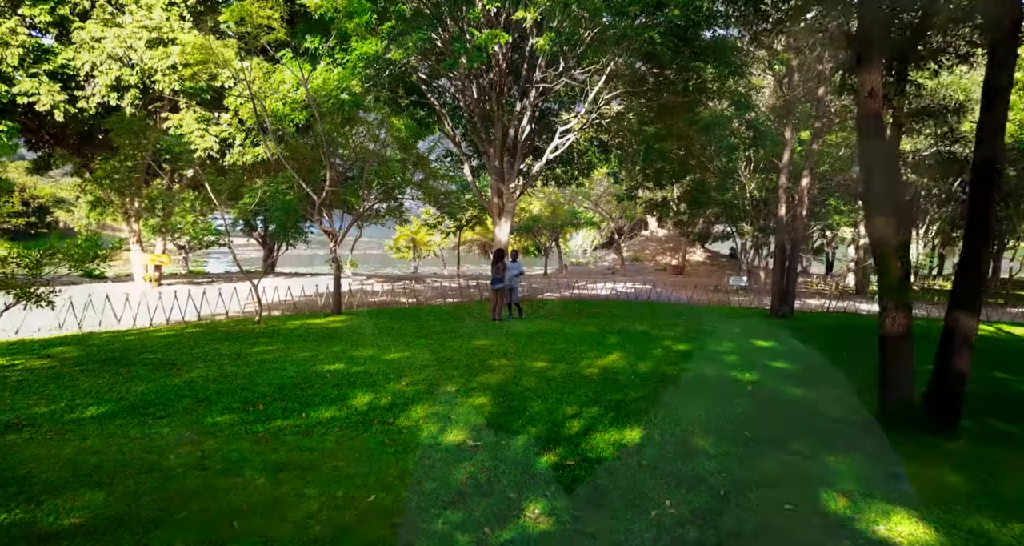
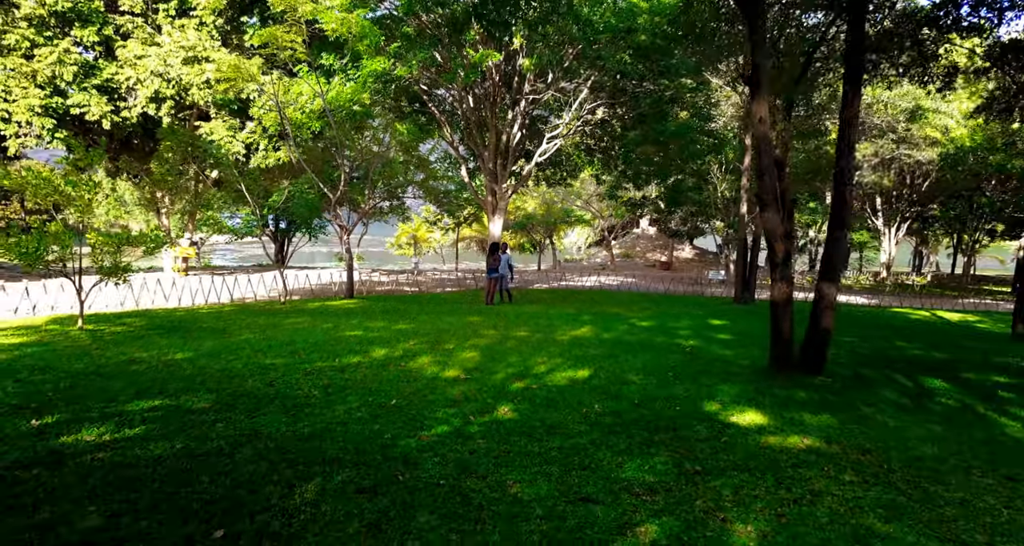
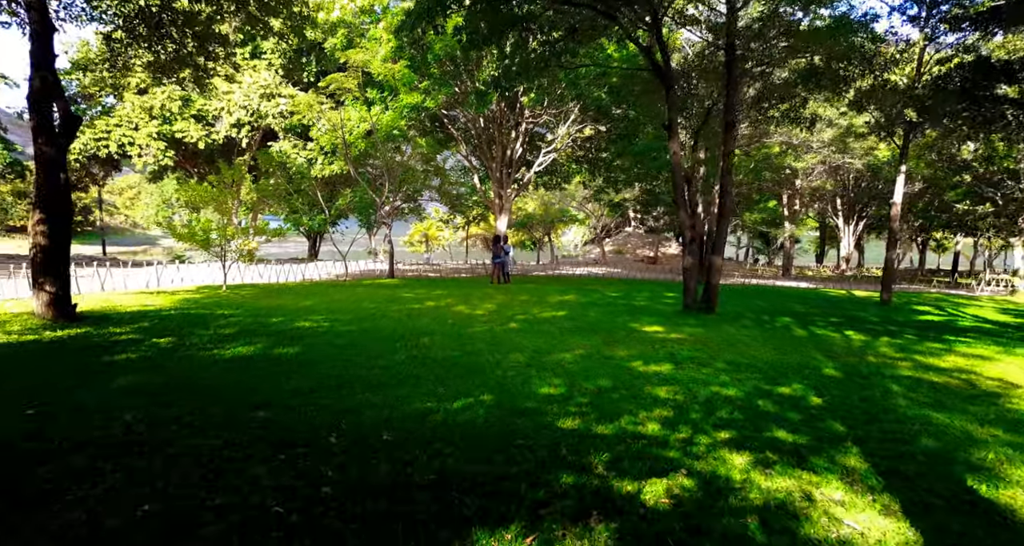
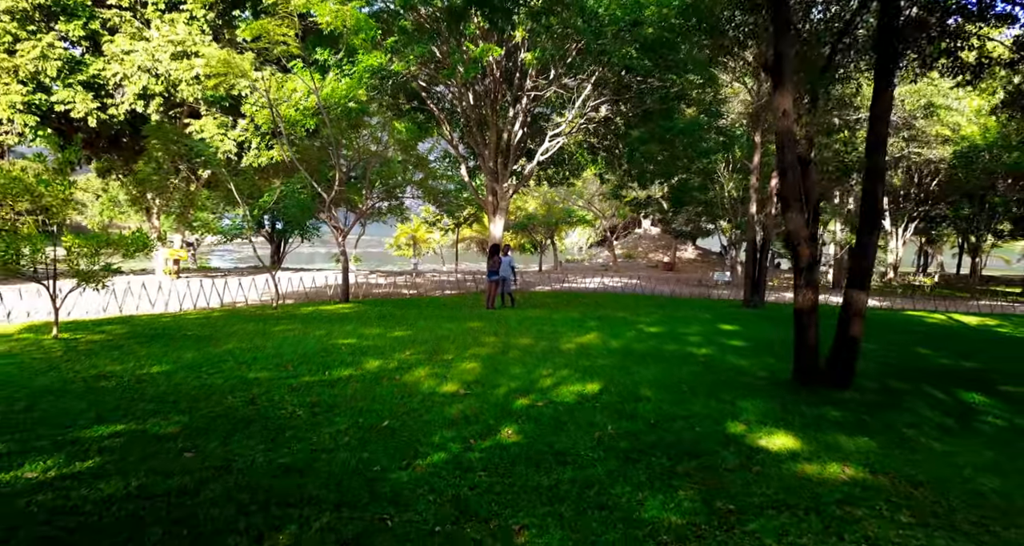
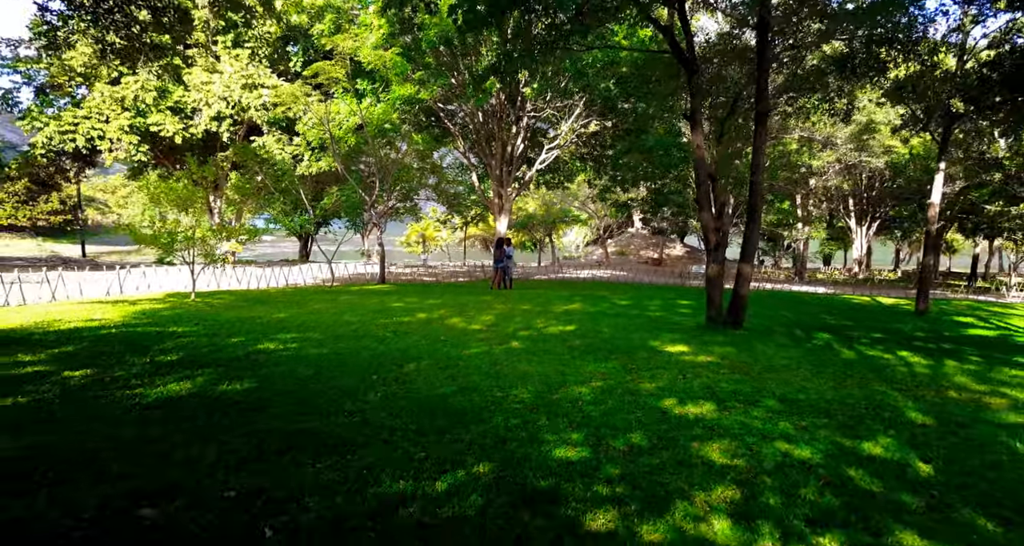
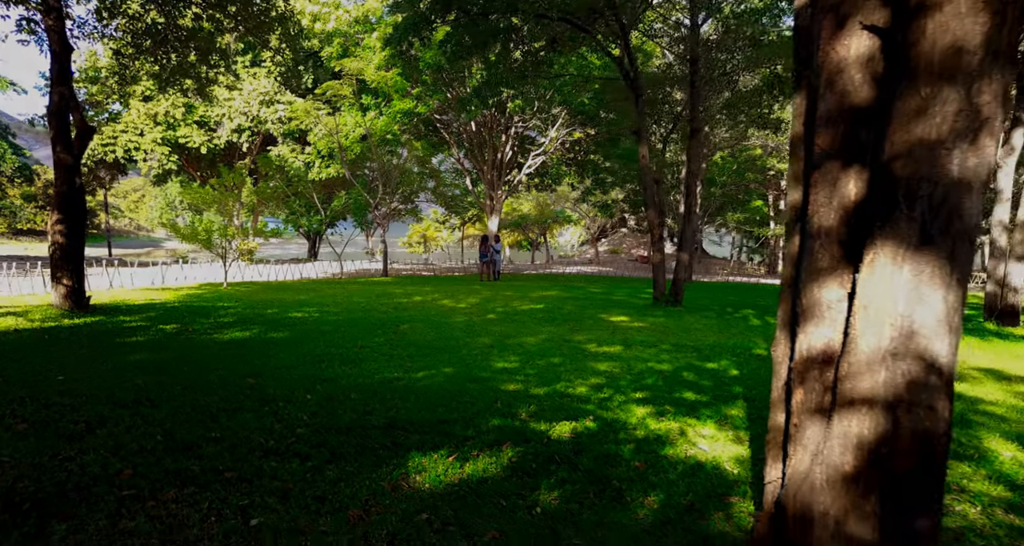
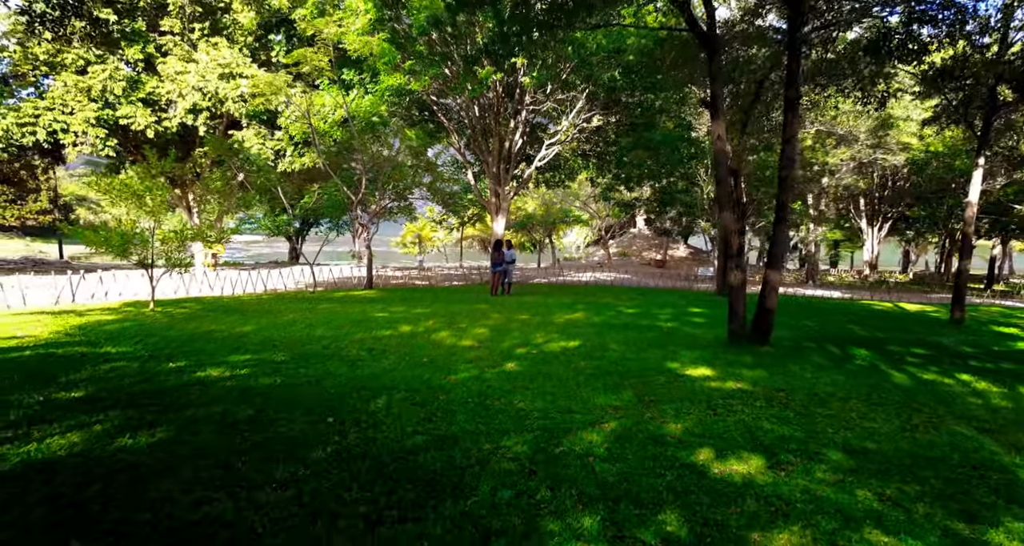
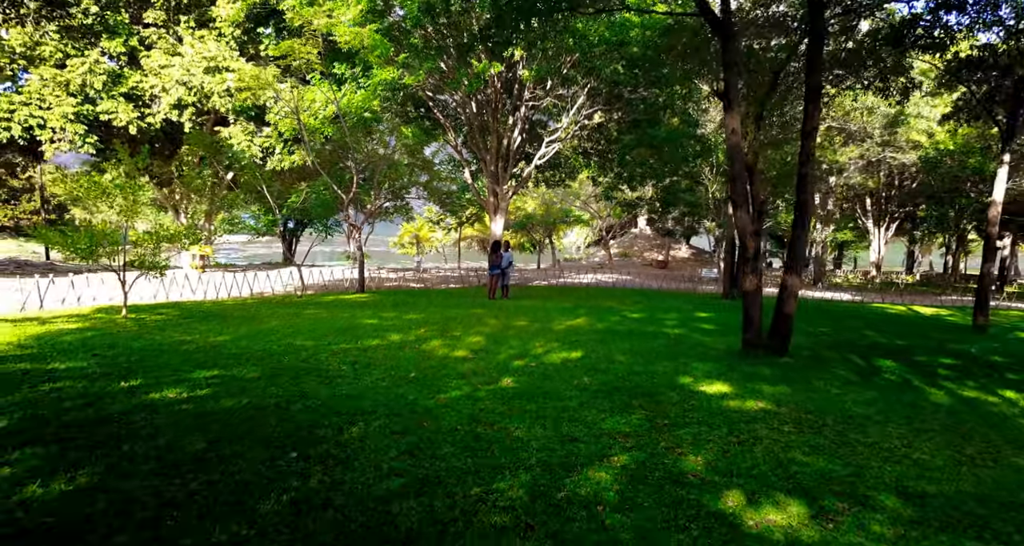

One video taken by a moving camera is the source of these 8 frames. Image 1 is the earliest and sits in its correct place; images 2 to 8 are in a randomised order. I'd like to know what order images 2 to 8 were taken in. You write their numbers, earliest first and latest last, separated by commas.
4, 2, 8, 7, 5, 3, 6
